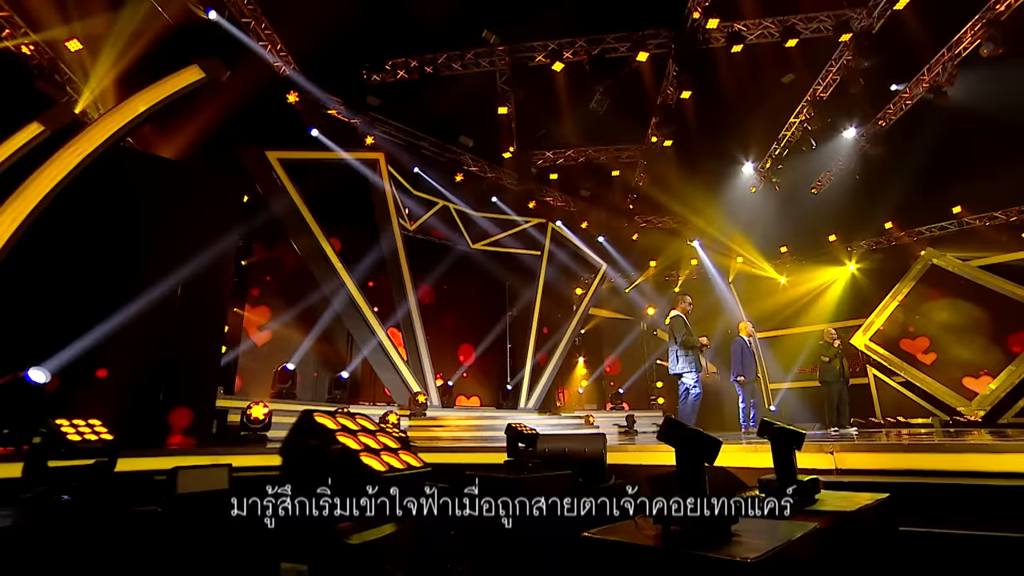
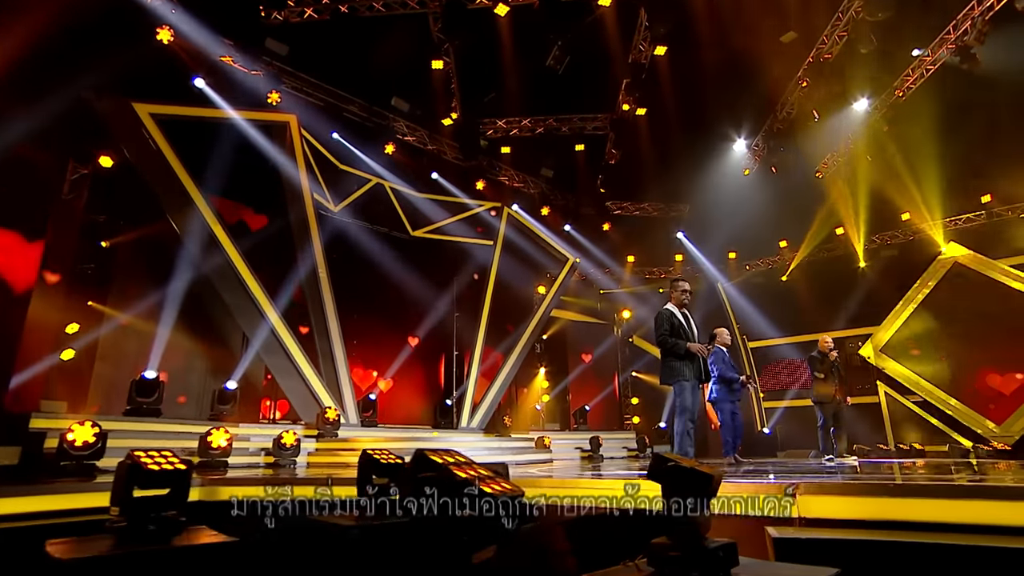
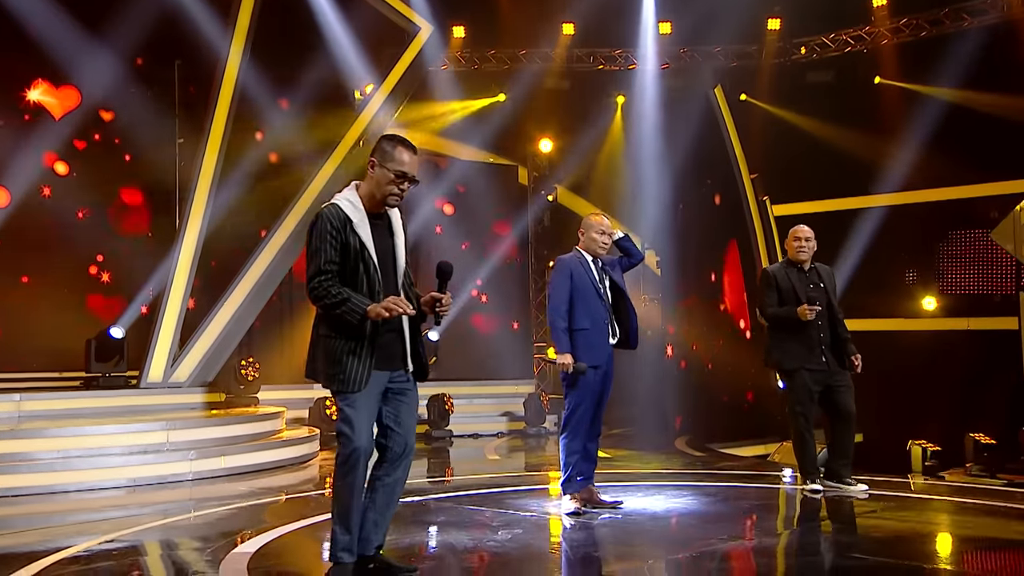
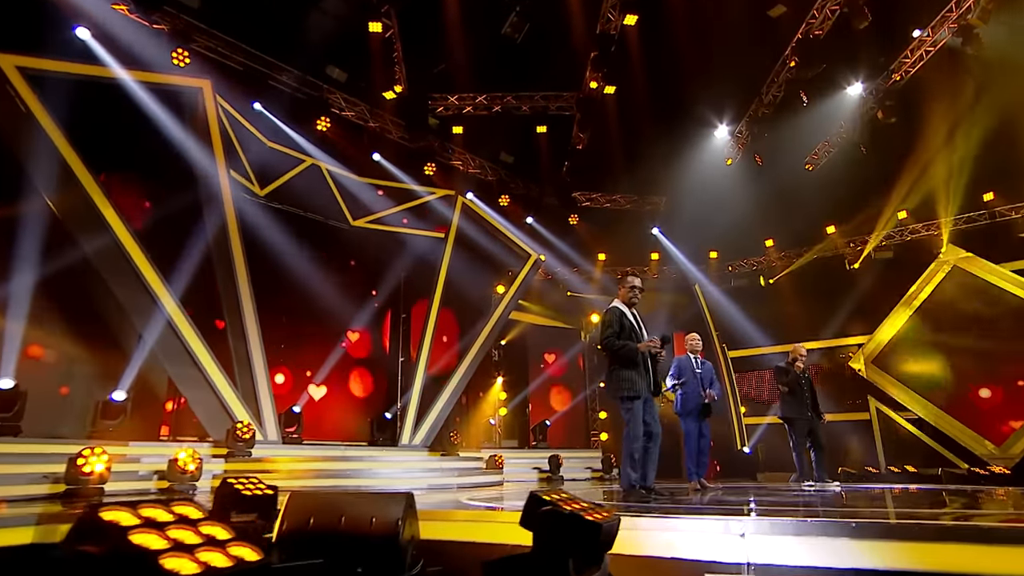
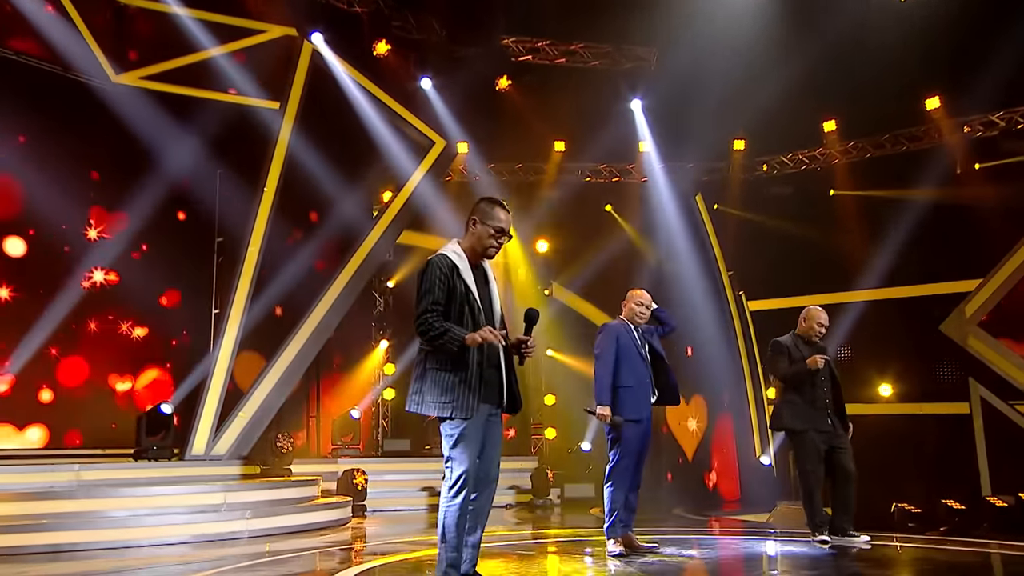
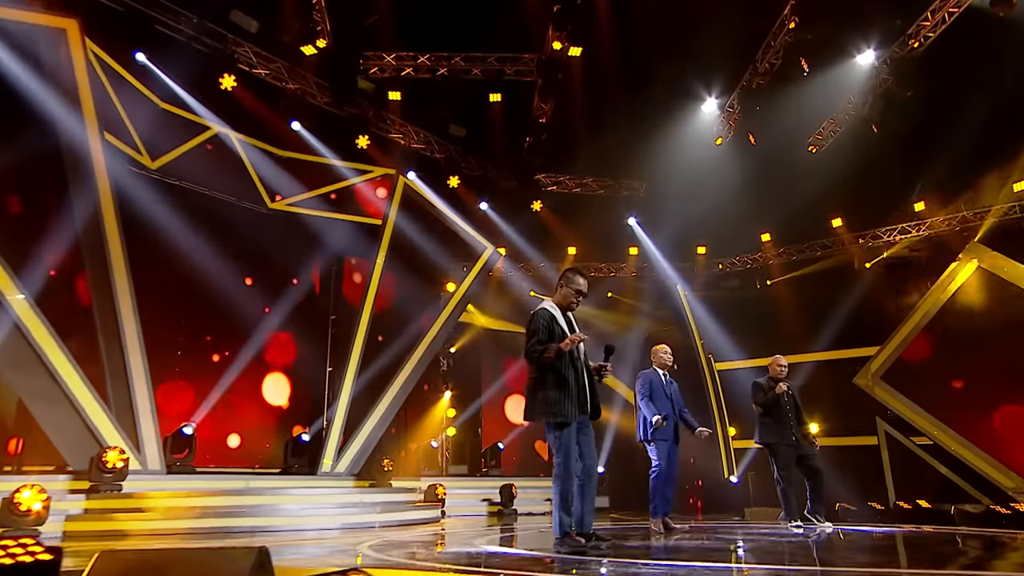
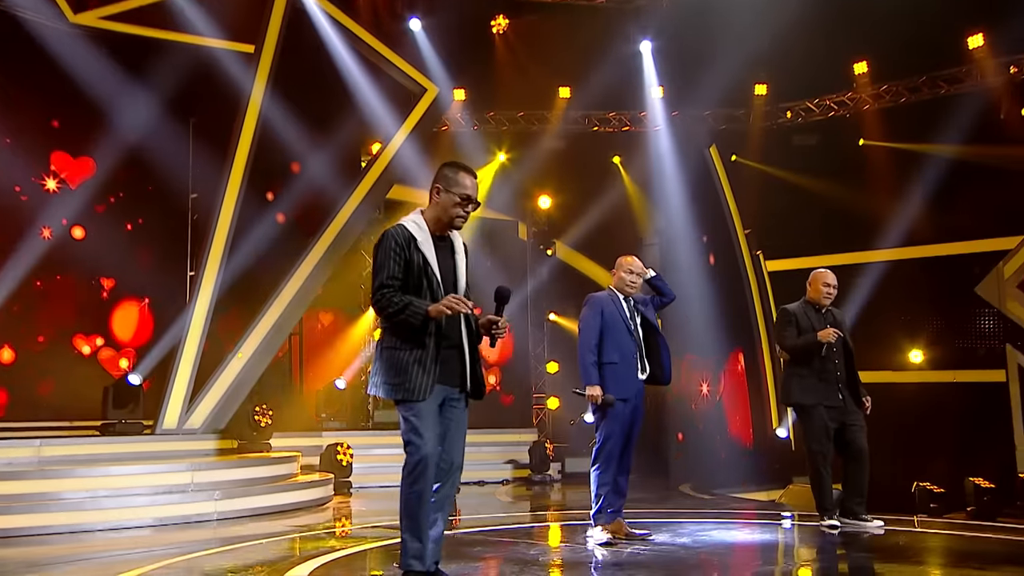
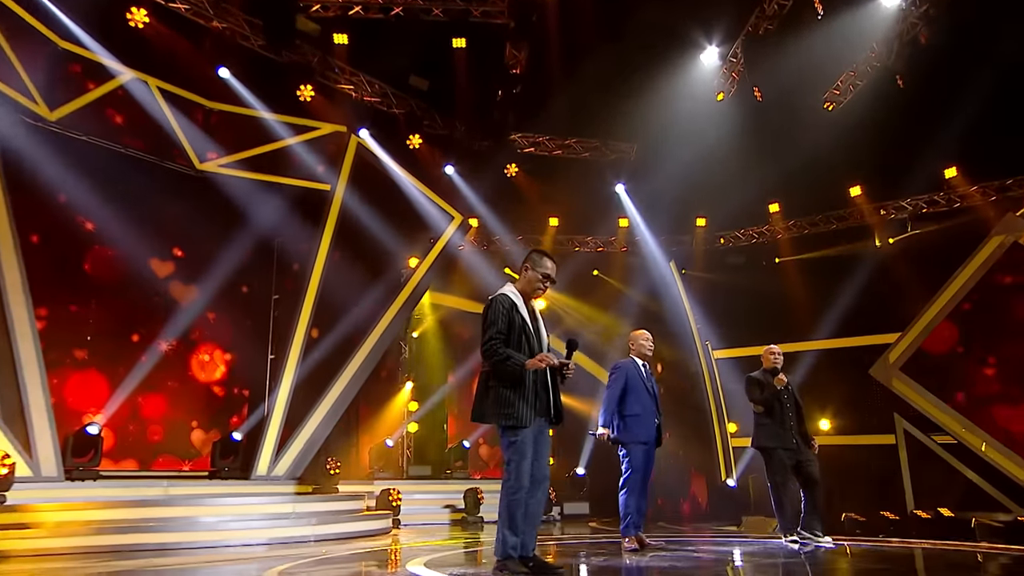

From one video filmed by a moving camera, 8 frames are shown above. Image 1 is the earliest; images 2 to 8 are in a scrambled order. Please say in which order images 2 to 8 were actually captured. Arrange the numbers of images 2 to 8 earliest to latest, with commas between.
2, 4, 6, 8, 5, 7, 3
